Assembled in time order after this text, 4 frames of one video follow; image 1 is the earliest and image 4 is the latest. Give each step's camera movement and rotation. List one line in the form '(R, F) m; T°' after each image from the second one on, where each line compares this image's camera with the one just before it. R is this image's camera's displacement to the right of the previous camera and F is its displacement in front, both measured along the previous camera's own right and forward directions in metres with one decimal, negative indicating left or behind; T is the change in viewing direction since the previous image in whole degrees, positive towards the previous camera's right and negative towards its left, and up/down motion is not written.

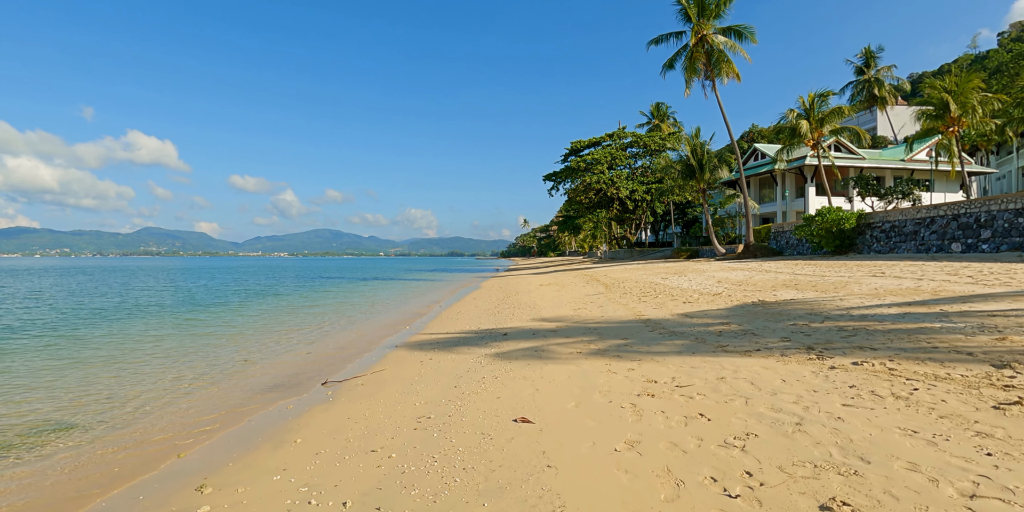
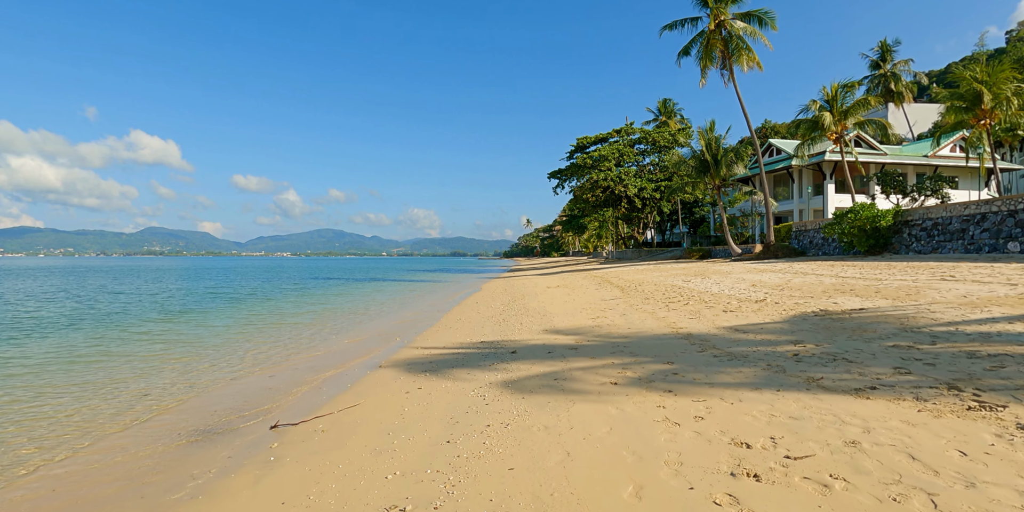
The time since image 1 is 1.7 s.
(-0.1, +2.0) m; 0°
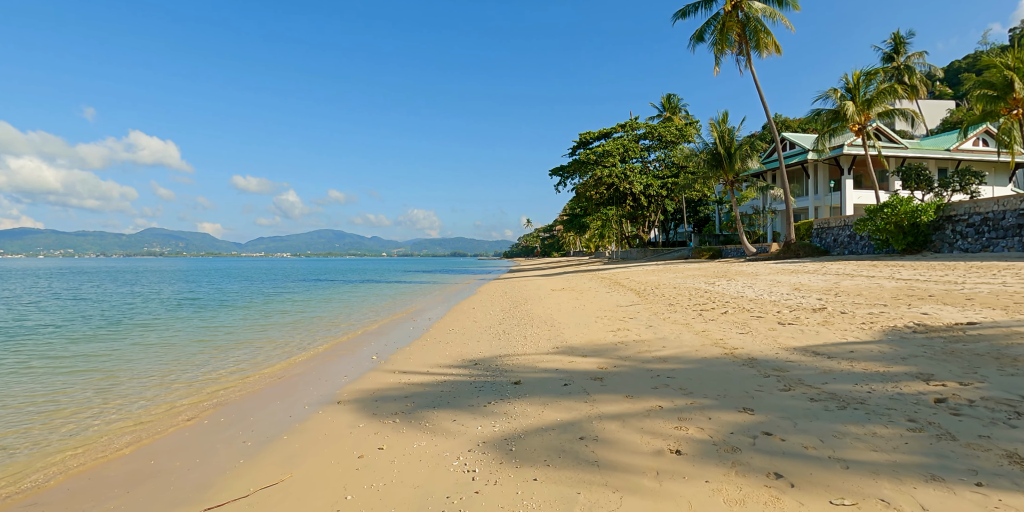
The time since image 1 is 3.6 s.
(0.0, +2.2) m; 0°
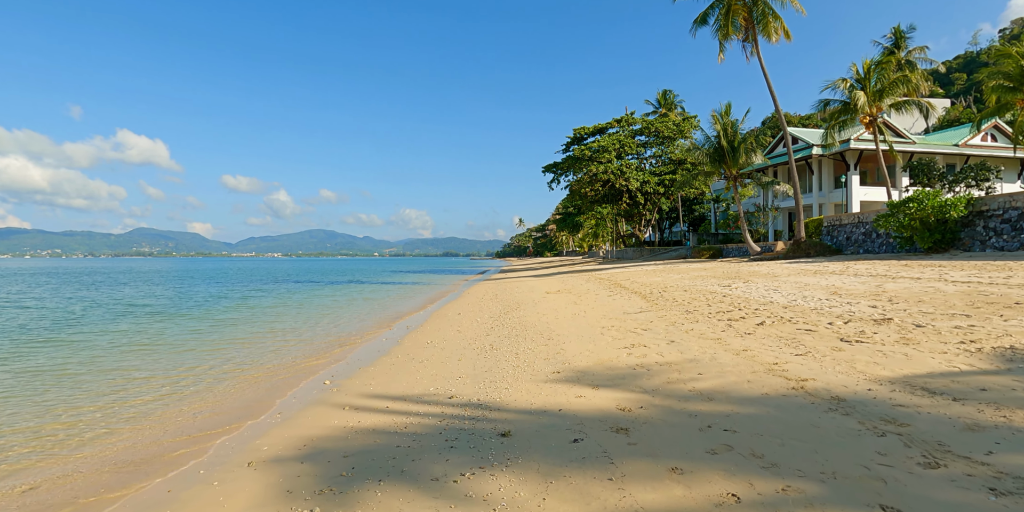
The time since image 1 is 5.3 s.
(+0.1, +2.0) m; +1°
